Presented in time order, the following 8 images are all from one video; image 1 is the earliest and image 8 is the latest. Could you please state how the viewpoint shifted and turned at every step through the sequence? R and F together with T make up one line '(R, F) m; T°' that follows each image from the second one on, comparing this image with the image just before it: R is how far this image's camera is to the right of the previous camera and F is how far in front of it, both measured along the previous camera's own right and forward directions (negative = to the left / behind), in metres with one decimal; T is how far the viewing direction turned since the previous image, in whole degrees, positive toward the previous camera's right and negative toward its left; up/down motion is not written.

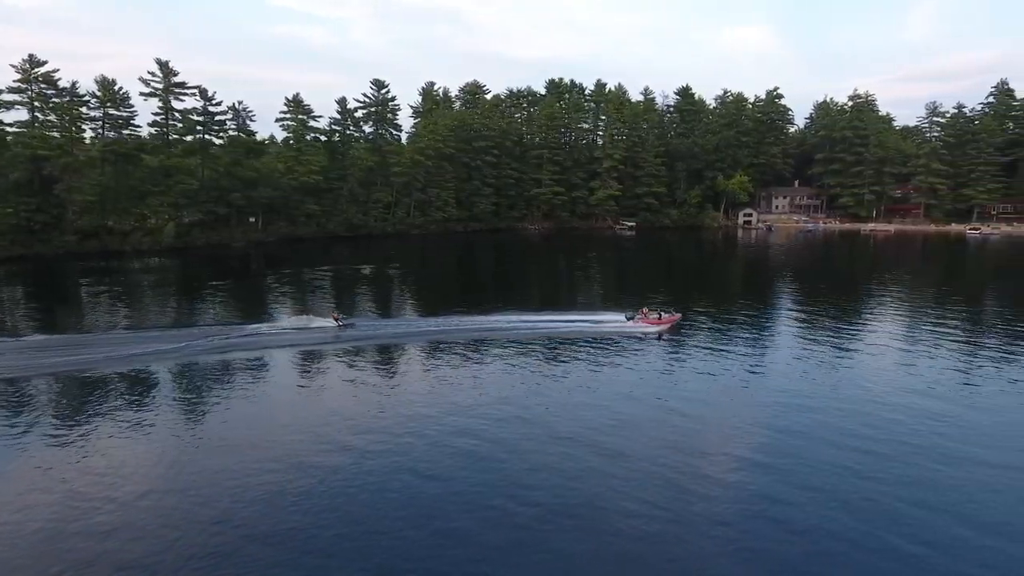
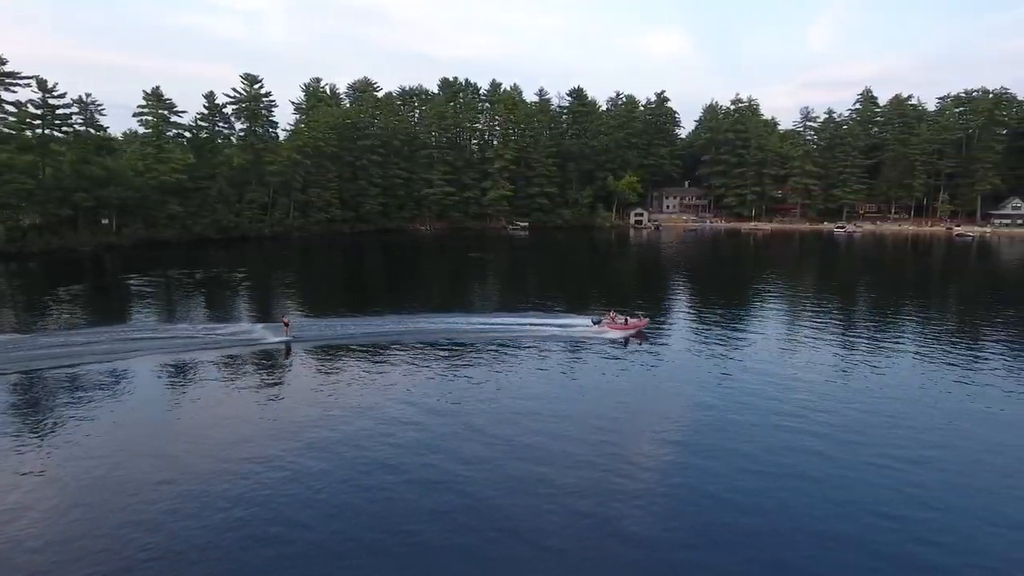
(-1.7, +3.1) m; +10°
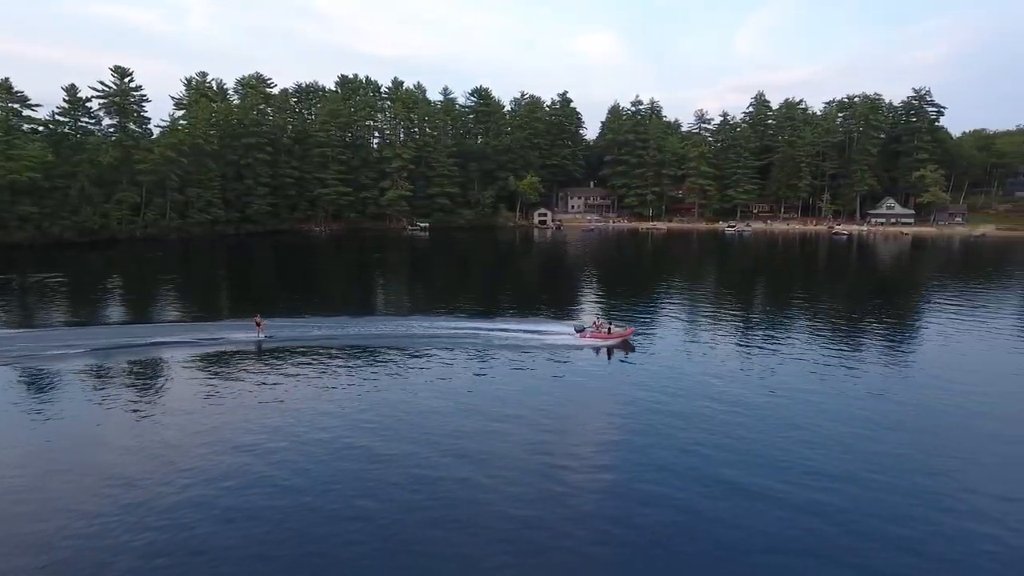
(-1.4, +2.2) m; +9°
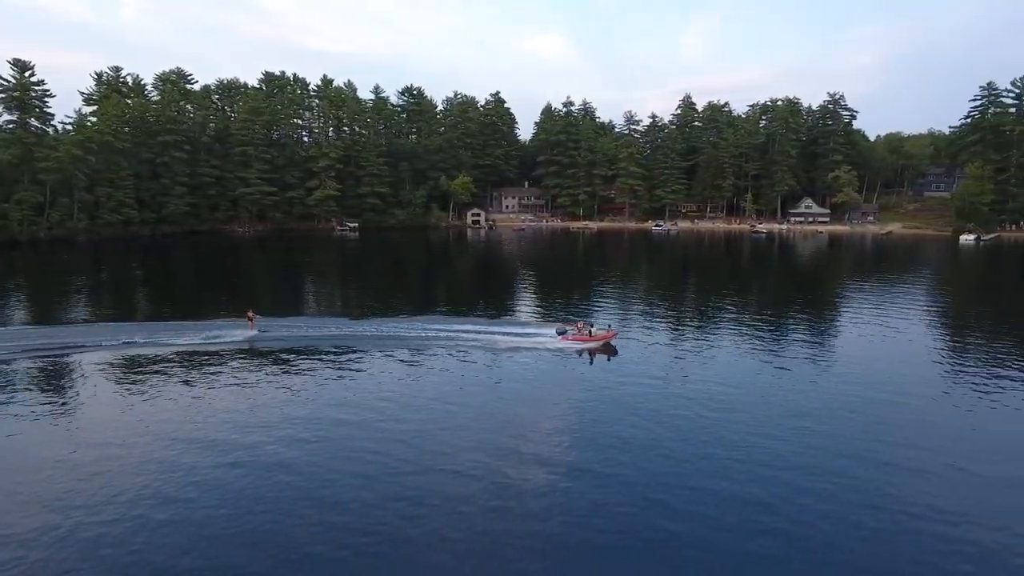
(+1.9, -0.2) m; +4°
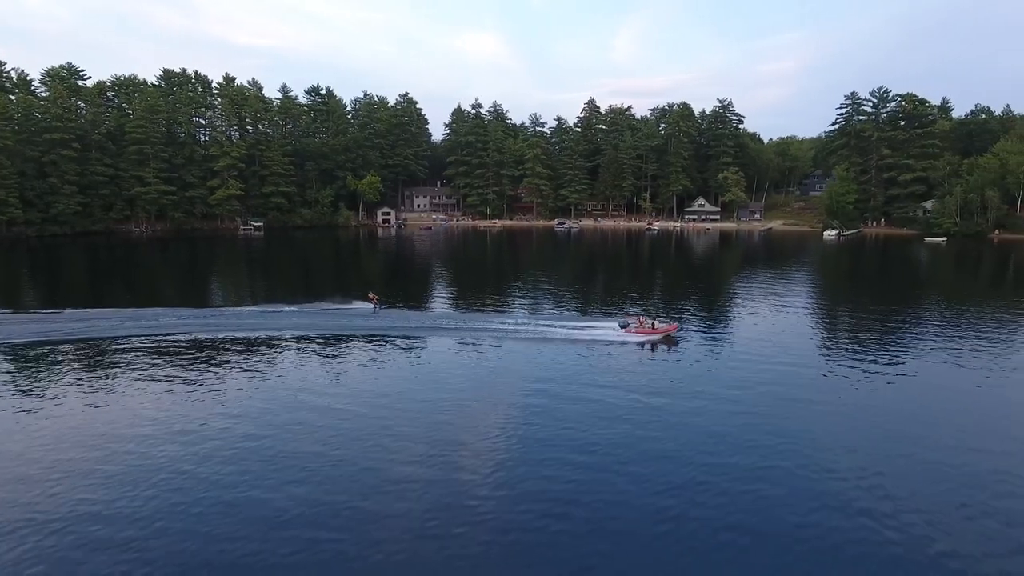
(+2.7, -2.2) m; +6°
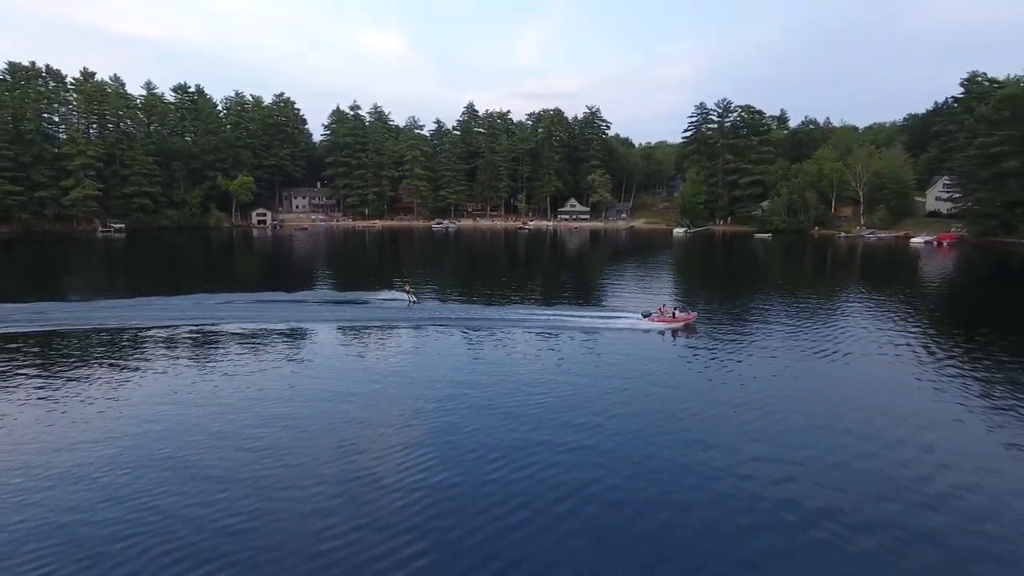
(+2.7, -2.7) m; +9°
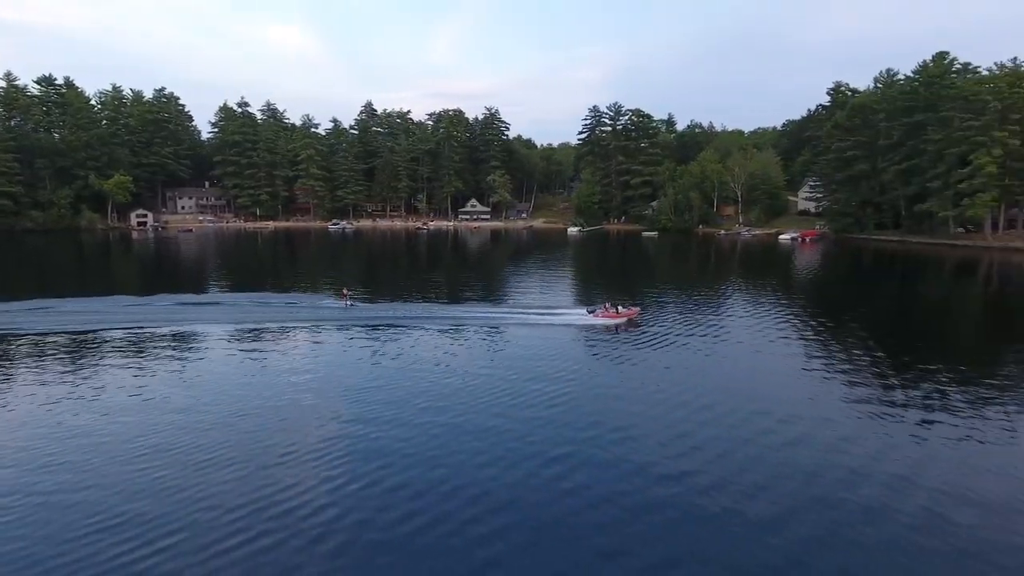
(+1.6, -0.5) m; +8°
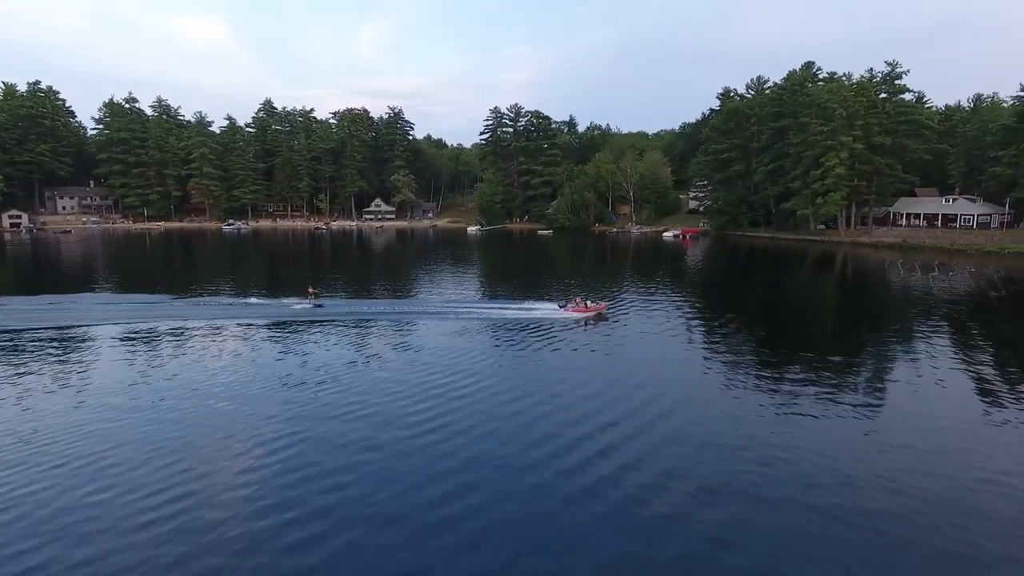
(+2.6, -1.0) m; +6°
